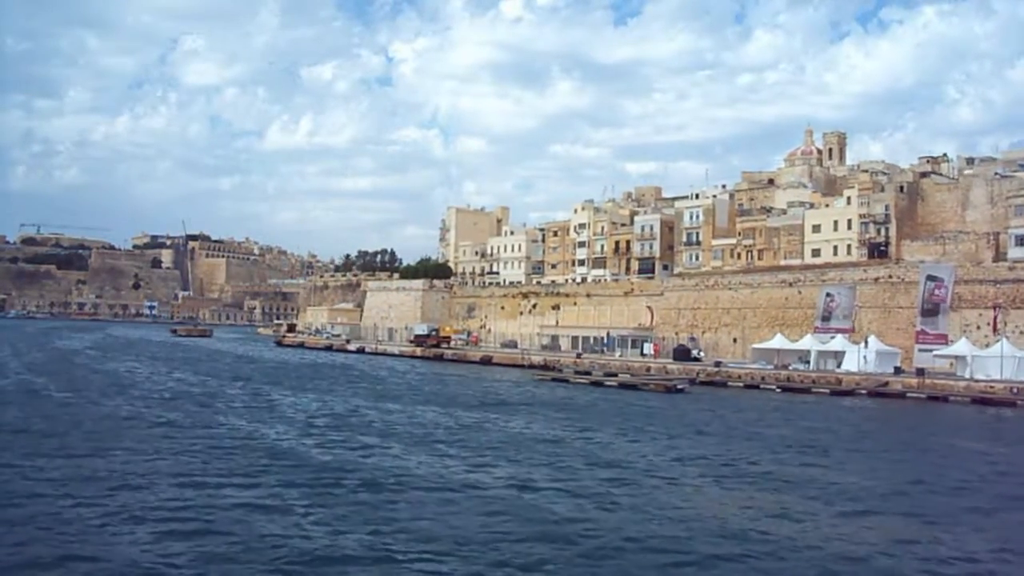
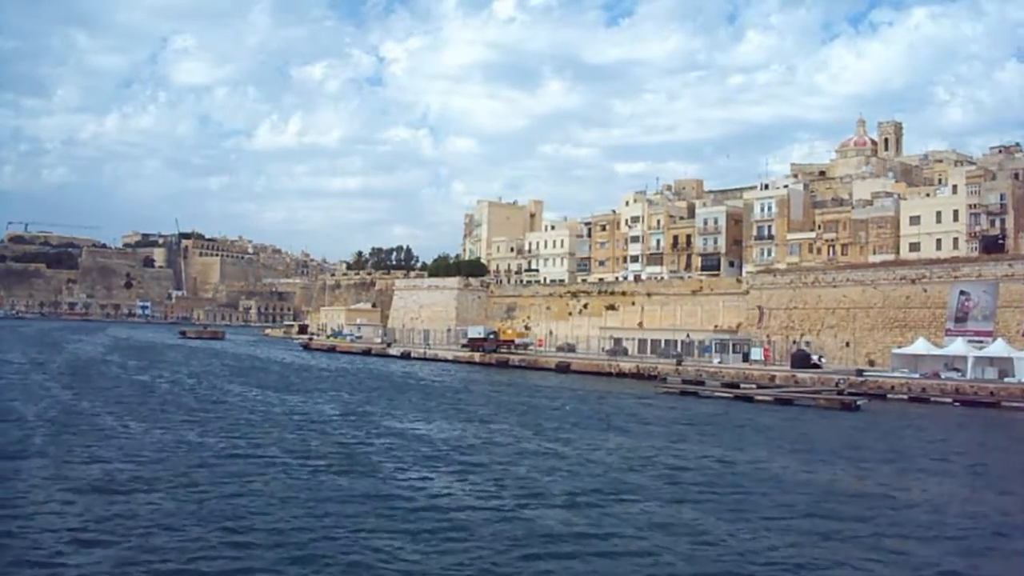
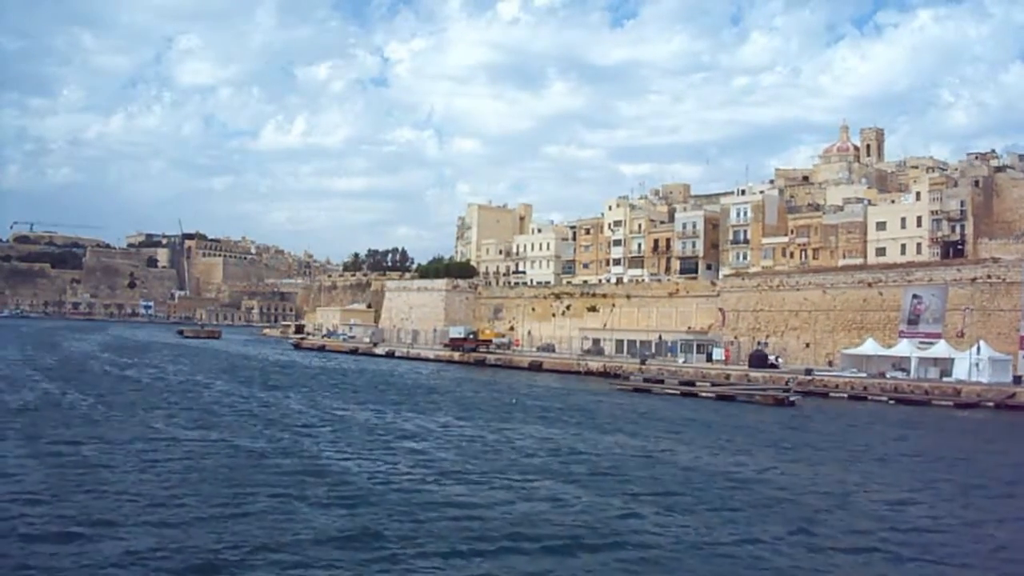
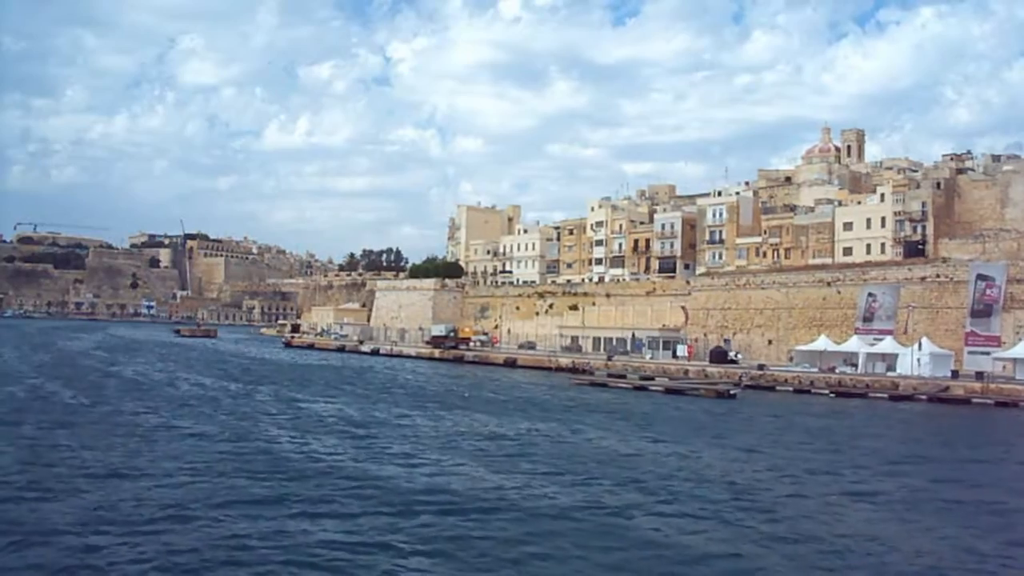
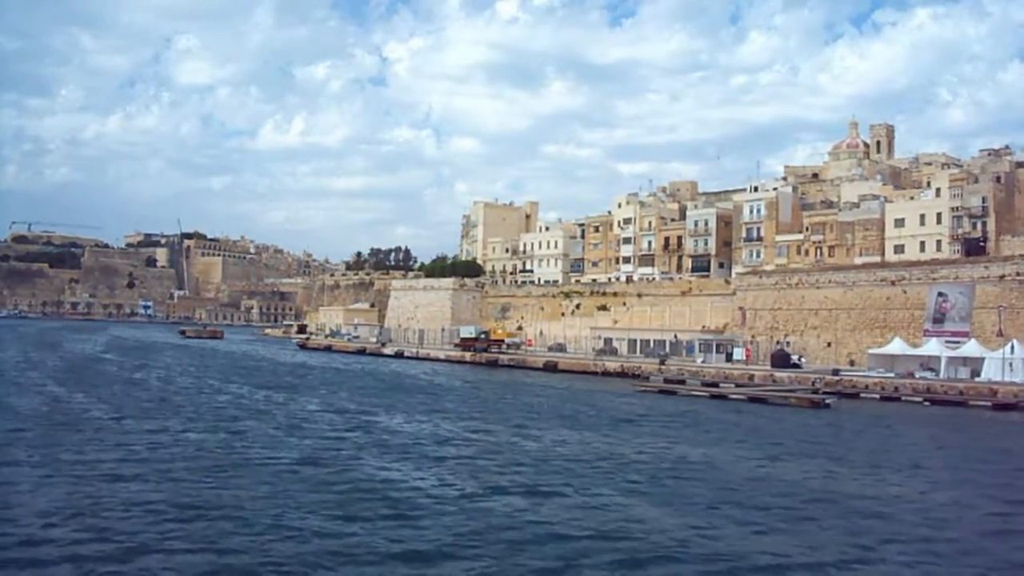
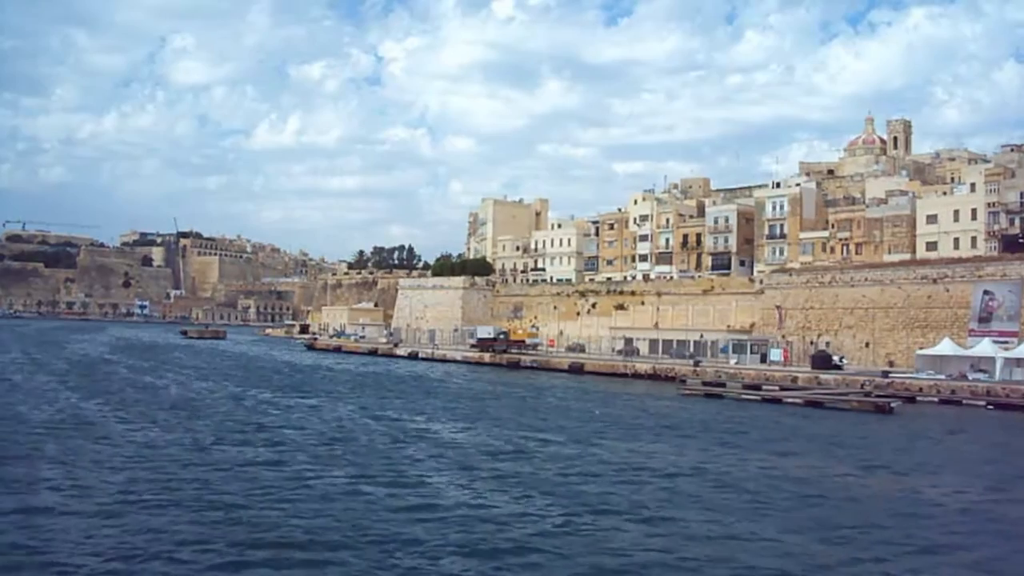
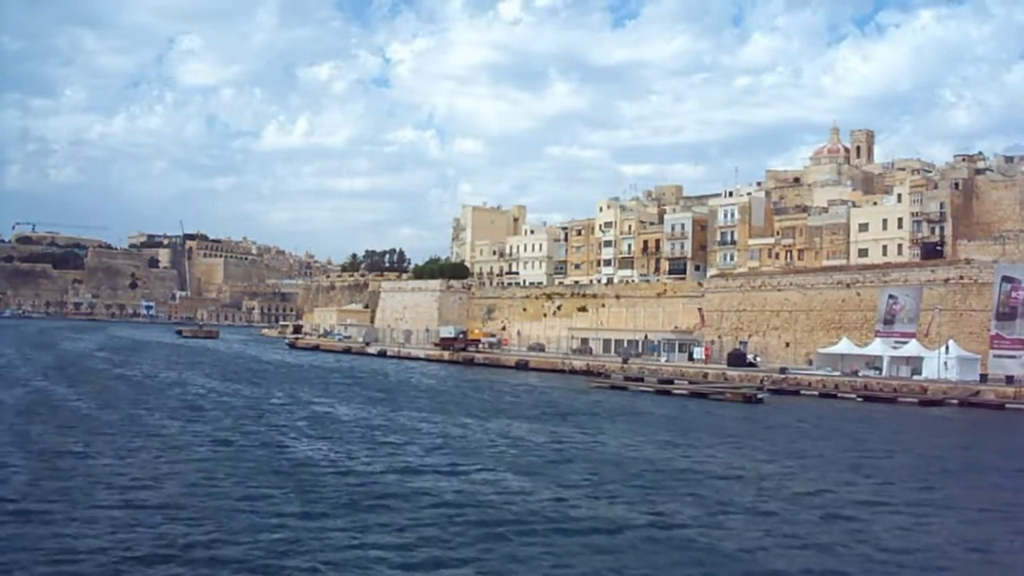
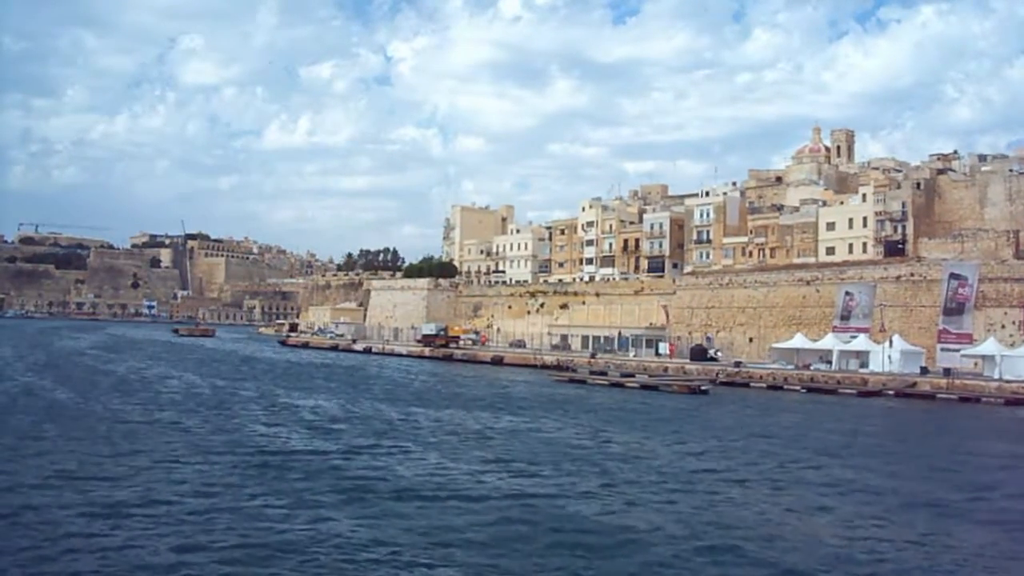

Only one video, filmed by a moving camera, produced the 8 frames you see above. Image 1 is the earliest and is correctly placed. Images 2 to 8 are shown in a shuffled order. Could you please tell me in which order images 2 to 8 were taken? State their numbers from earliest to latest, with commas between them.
8, 4, 7, 3, 5, 2, 6
